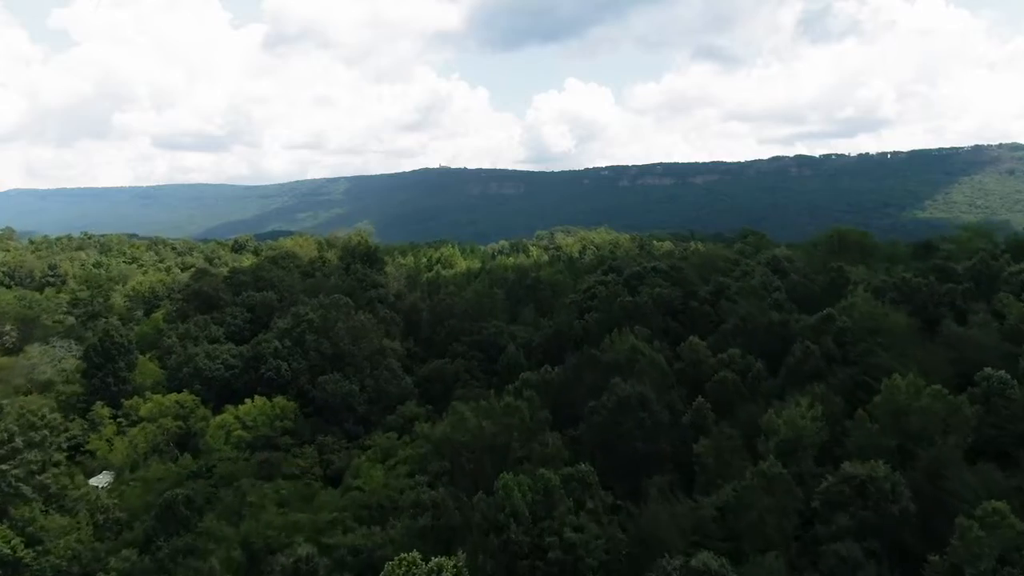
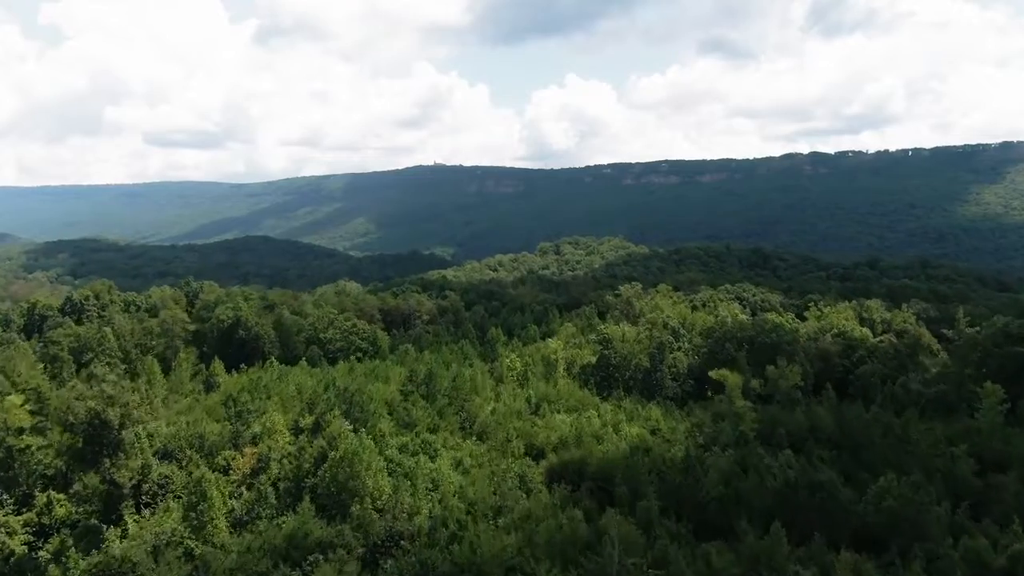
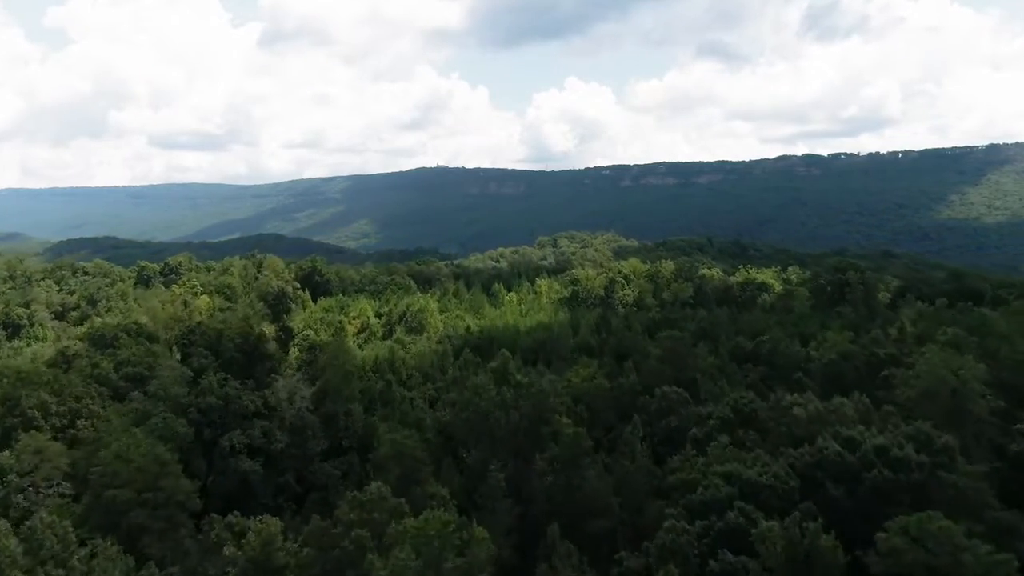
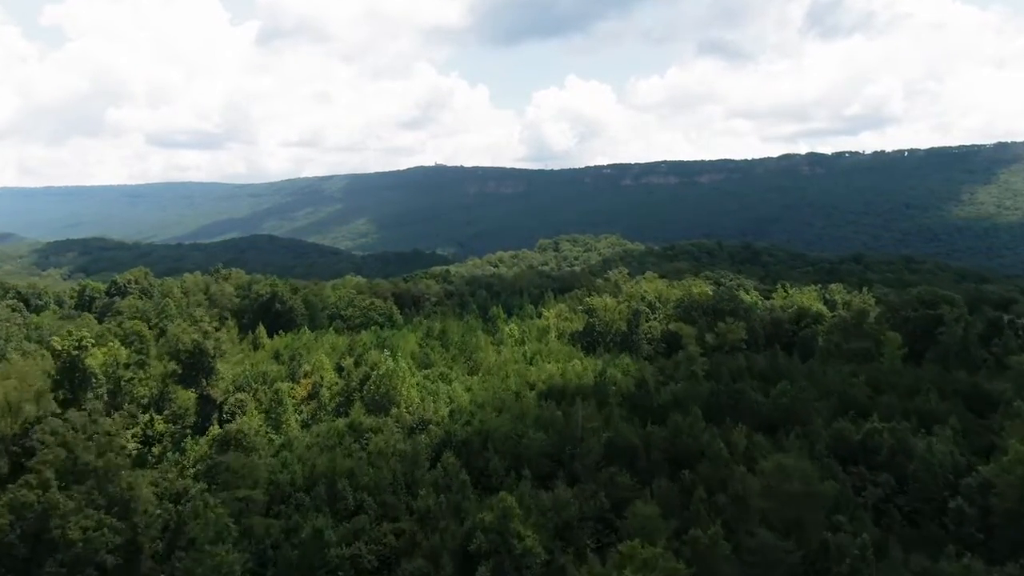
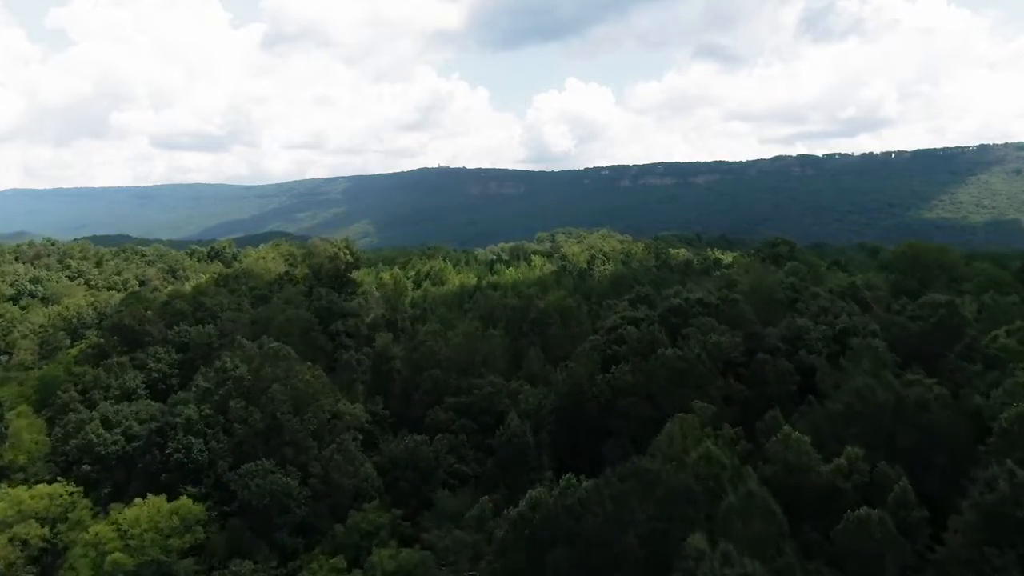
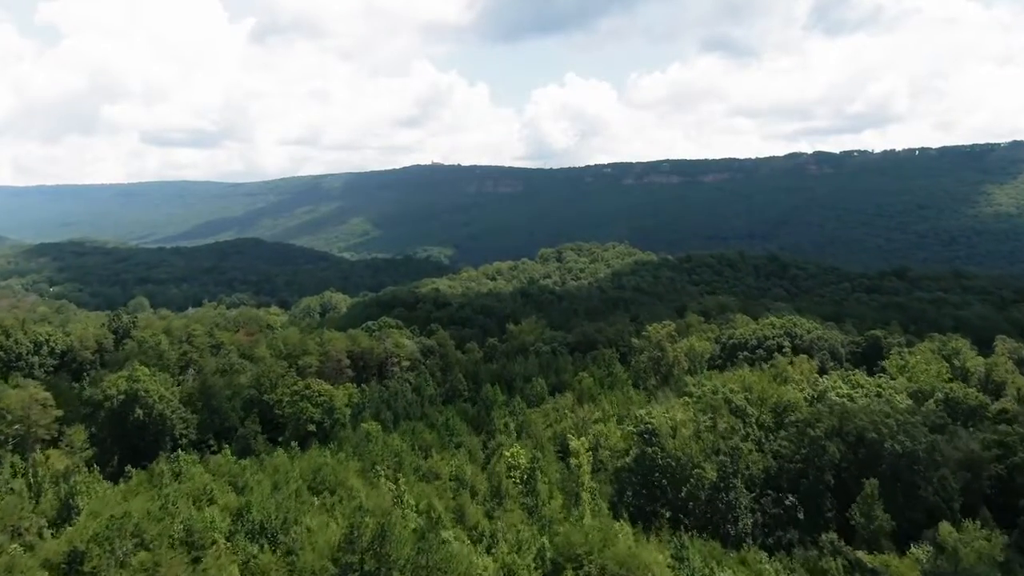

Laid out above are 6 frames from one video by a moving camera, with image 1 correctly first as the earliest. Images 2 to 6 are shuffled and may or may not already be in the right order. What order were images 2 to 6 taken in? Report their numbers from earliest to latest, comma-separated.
5, 3, 4, 2, 6
